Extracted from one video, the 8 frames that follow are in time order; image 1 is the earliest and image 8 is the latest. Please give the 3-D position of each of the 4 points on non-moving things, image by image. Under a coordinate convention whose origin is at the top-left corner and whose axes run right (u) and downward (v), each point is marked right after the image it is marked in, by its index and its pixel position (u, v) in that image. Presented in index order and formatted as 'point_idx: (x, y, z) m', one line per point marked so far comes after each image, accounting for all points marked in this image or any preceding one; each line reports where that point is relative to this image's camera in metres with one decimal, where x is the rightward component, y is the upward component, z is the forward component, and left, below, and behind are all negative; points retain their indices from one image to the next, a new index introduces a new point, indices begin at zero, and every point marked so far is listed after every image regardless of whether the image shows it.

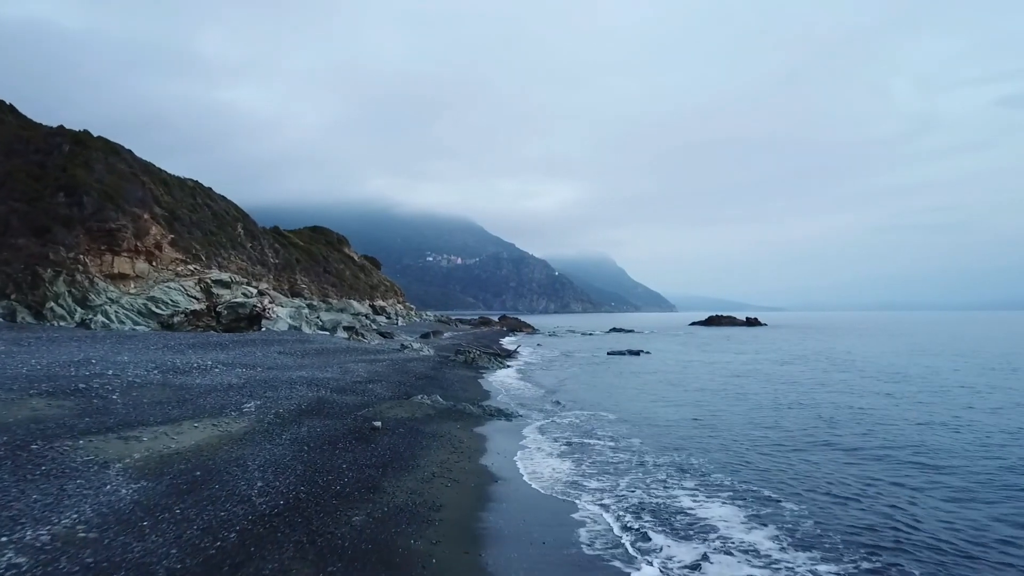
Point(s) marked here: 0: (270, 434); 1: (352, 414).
0: (-5.7, -3.5, +11.7) m
1: (-4.7, -3.7, +14.5) m
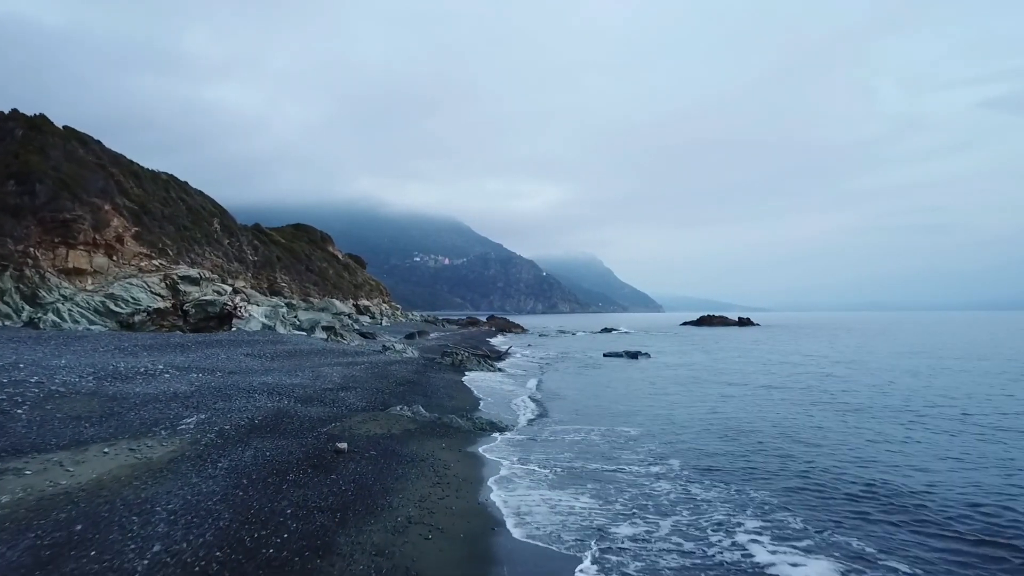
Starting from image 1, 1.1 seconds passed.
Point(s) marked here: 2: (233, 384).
0: (-5.8, -3.2, +9.3) m
1: (-4.8, -3.5, +12.1) m
2: (-9.9, -3.4, +17.6) m
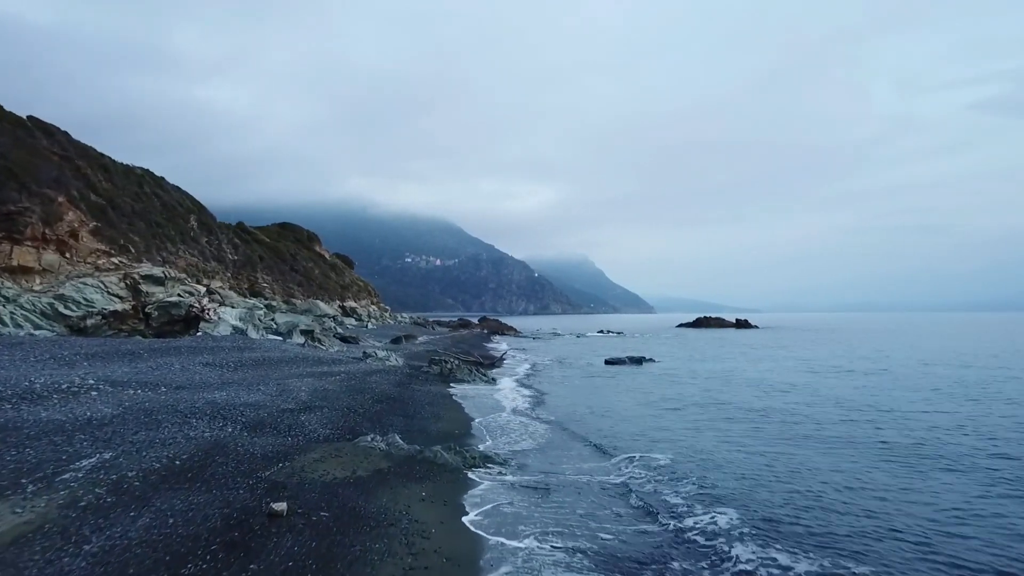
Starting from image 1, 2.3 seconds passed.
0: (-5.7, -3.2, +6.3) m
1: (-4.8, -3.5, +9.2) m
2: (-9.9, -3.4, +14.6) m
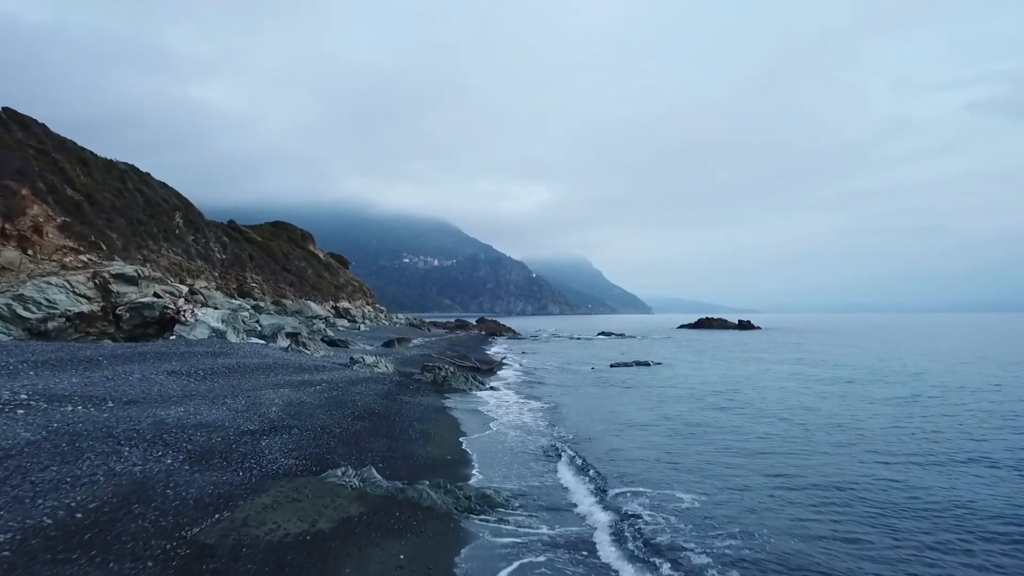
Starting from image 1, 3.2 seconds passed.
0: (-5.6, -3.2, +4.0) m
1: (-4.7, -3.5, +6.9) m
2: (-9.9, -3.4, +12.3) m
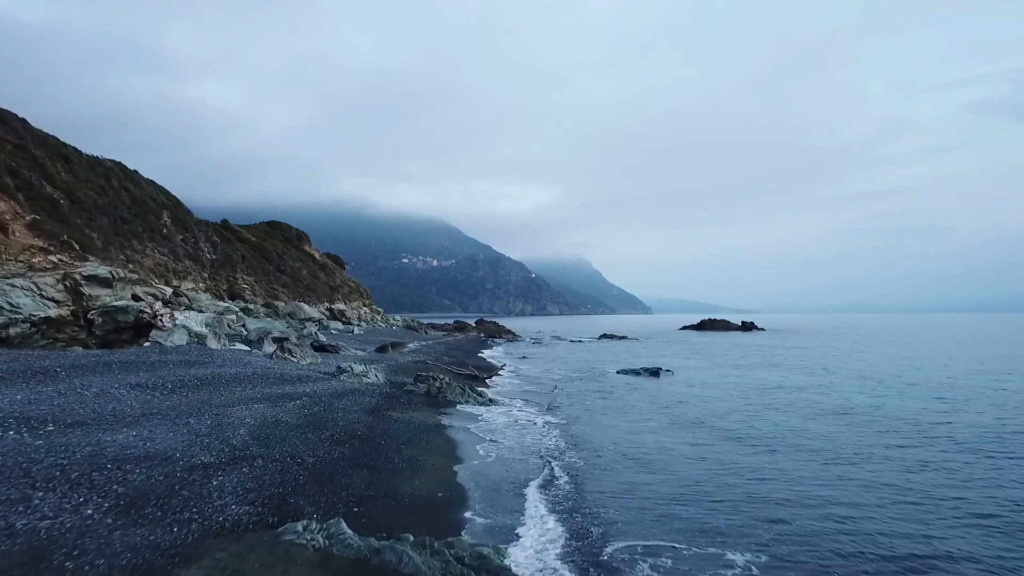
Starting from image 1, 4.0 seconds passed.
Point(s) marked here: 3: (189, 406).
0: (-5.5, -3.3, +2.1) m
1: (-4.7, -3.6, +4.9) m
2: (-9.8, -3.5, +10.3) m
3: (-10.7, -3.9, +16.5) m
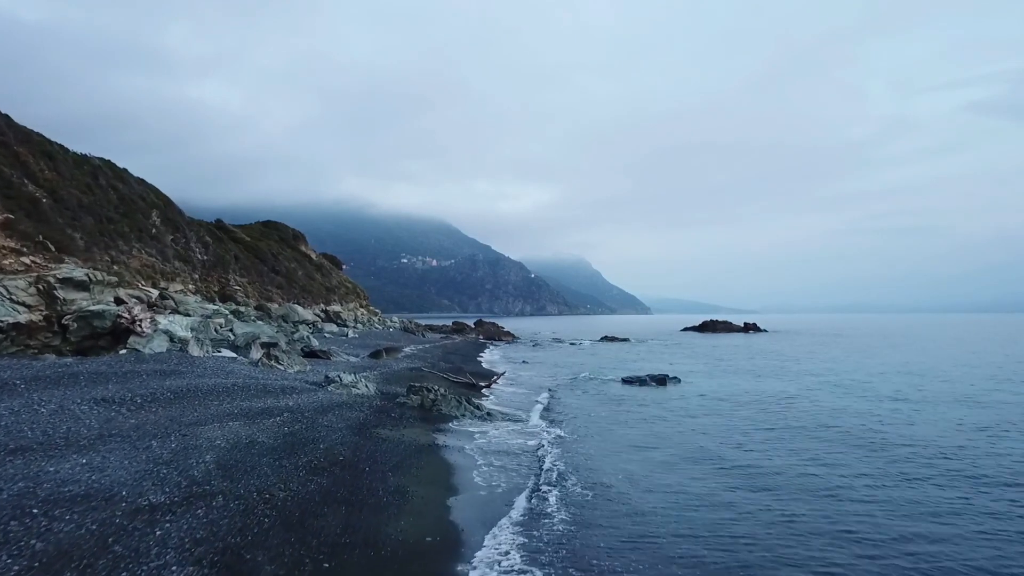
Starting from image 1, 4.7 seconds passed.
0: (-5.5, -3.5, +0.5) m
1: (-4.6, -3.8, +3.3) m
2: (-9.8, -3.7, +8.7) m
3: (-10.6, -4.1, +15.0) m
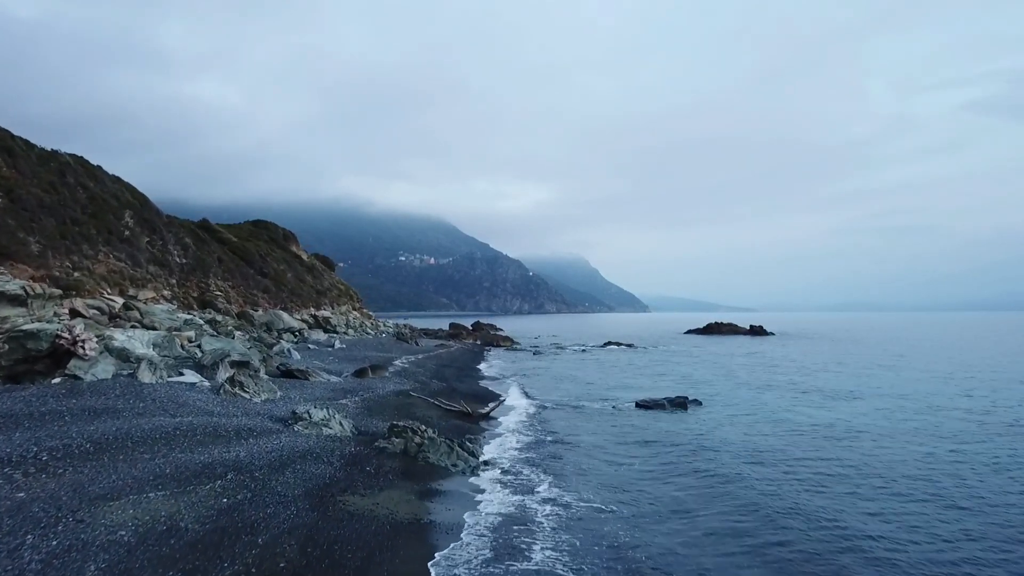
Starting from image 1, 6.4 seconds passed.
0: (-5.3, -4.3, -3.1) m
1: (-4.5, -4.6, -0.2) m
2: (-9.6, -4.5, +5.1) m
3: (-10.5, -4.8, +11.4) m
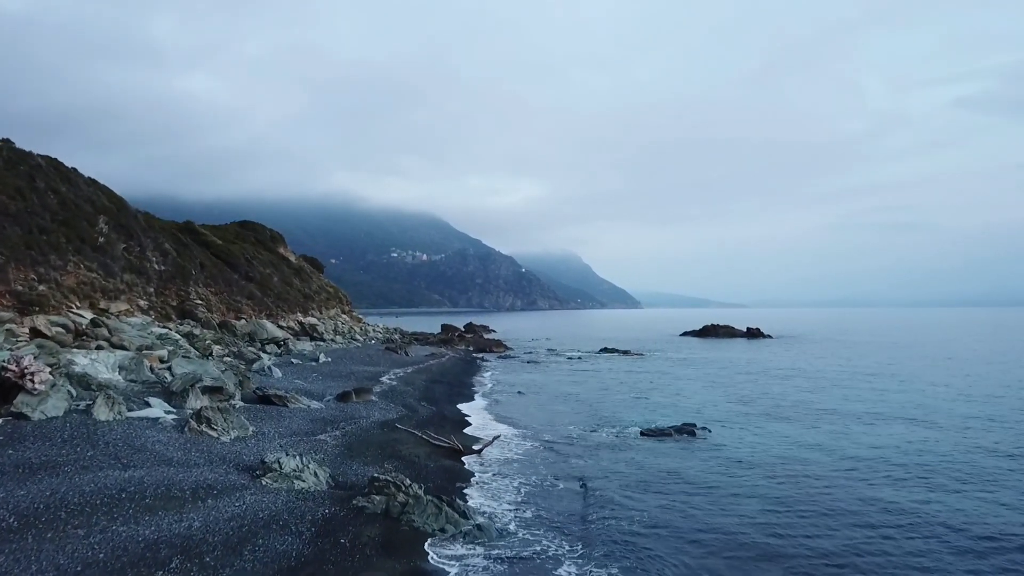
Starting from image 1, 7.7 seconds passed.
0: (-5.2, -5.6, -5.1) m
1: (-4.4, -5.9, -2.2) m
2: (-9.6, -5.7, +3.1) m
3: (-10.6, -6.0, +9.3) m
